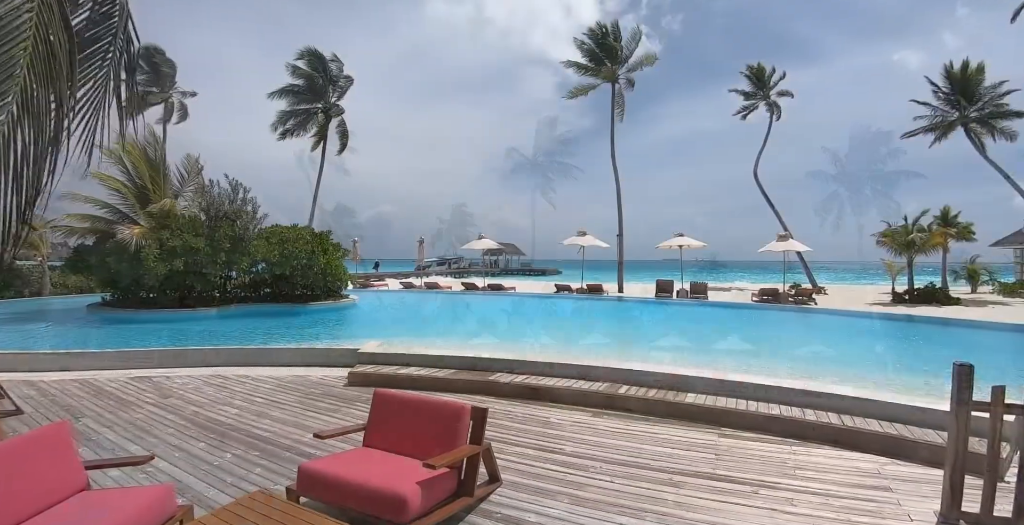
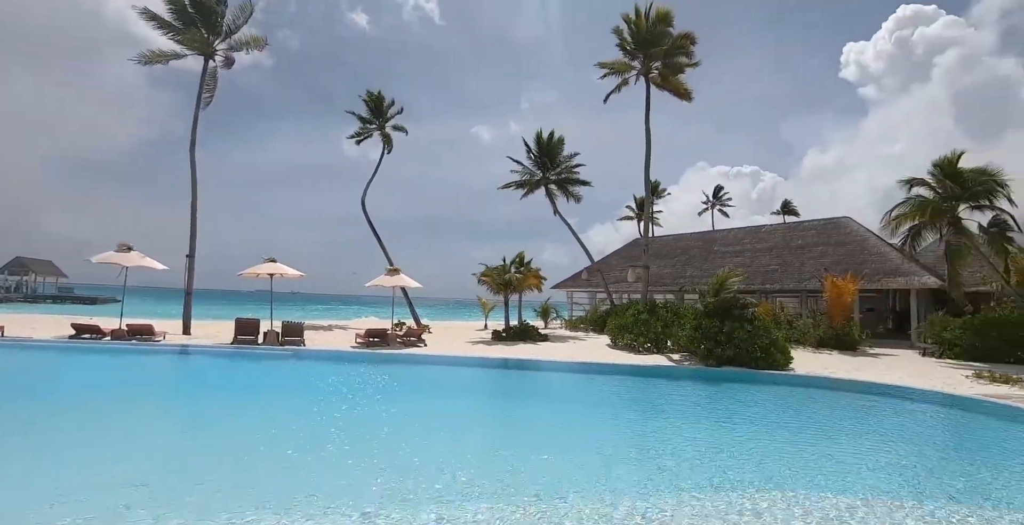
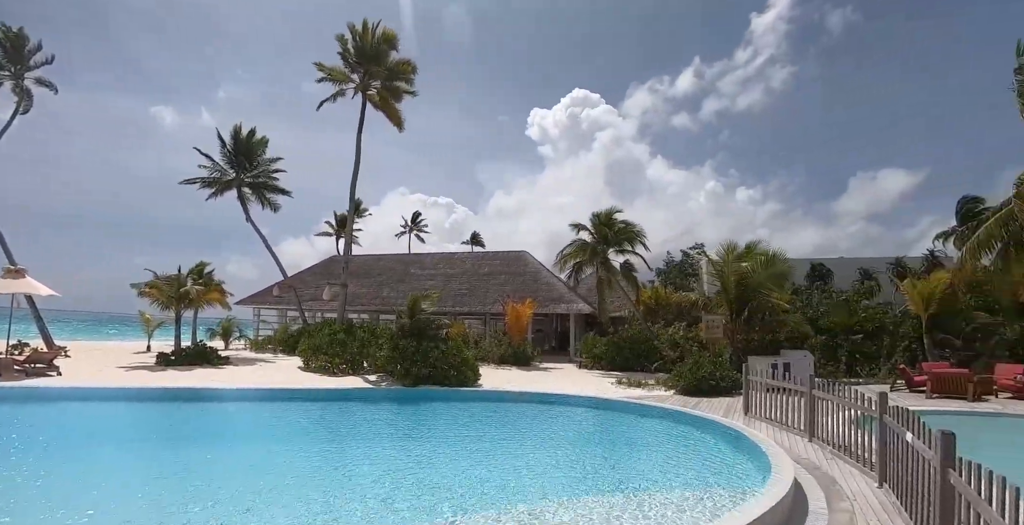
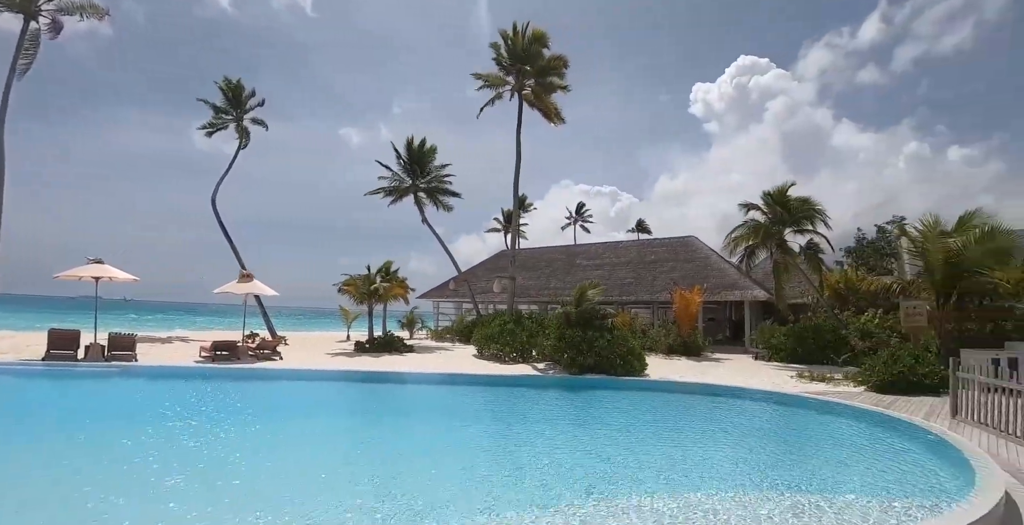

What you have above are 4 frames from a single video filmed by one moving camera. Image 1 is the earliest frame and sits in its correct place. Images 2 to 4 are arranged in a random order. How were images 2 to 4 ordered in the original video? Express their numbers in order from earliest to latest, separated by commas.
2, 4, 3
